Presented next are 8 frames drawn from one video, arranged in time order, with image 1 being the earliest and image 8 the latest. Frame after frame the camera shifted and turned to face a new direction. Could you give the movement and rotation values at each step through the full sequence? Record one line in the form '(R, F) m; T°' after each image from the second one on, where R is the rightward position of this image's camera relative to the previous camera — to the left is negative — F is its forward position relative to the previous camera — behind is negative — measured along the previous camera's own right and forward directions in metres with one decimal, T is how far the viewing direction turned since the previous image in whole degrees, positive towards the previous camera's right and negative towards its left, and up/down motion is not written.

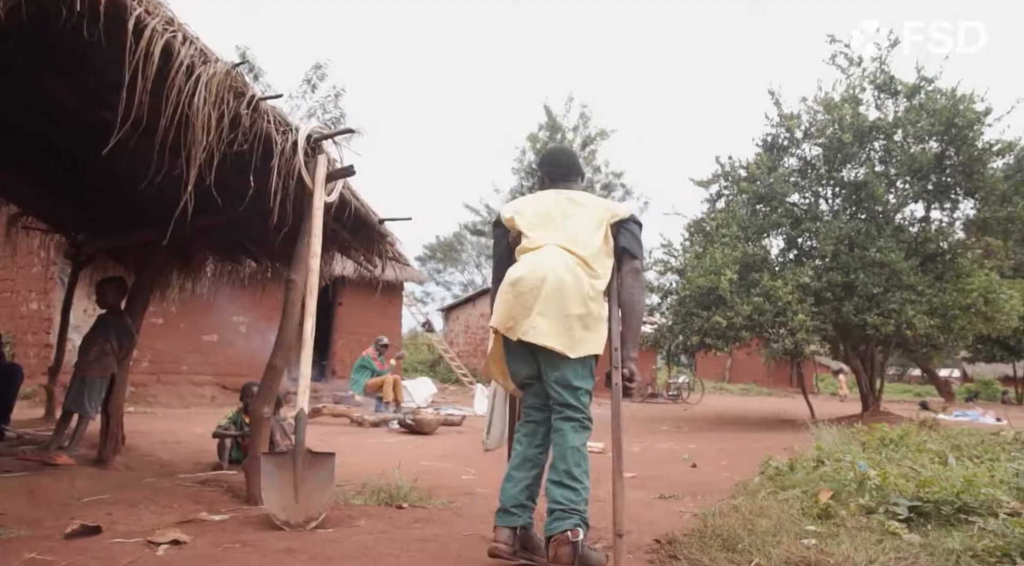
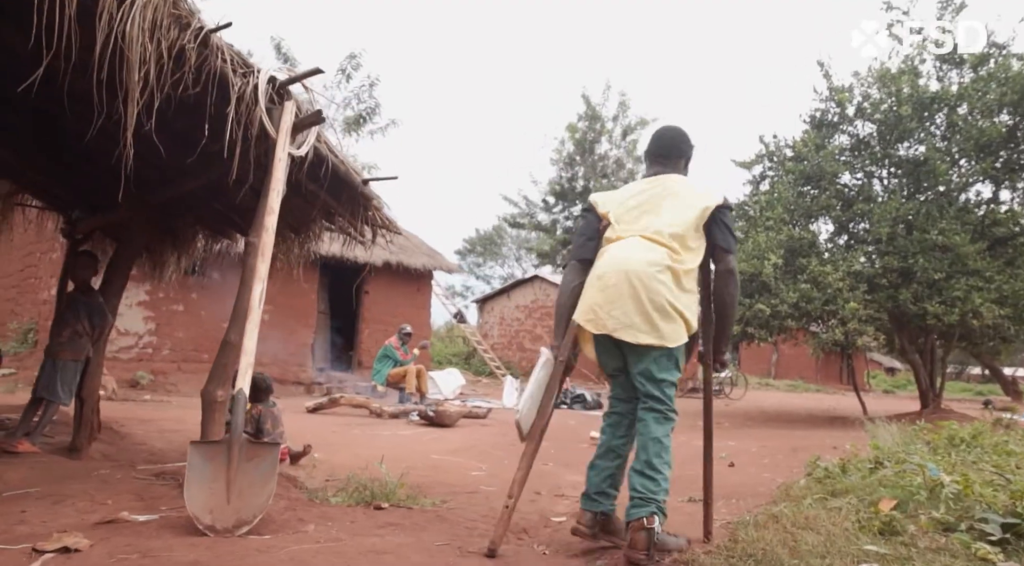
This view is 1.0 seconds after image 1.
(+0.2, +0.6) m; -3°
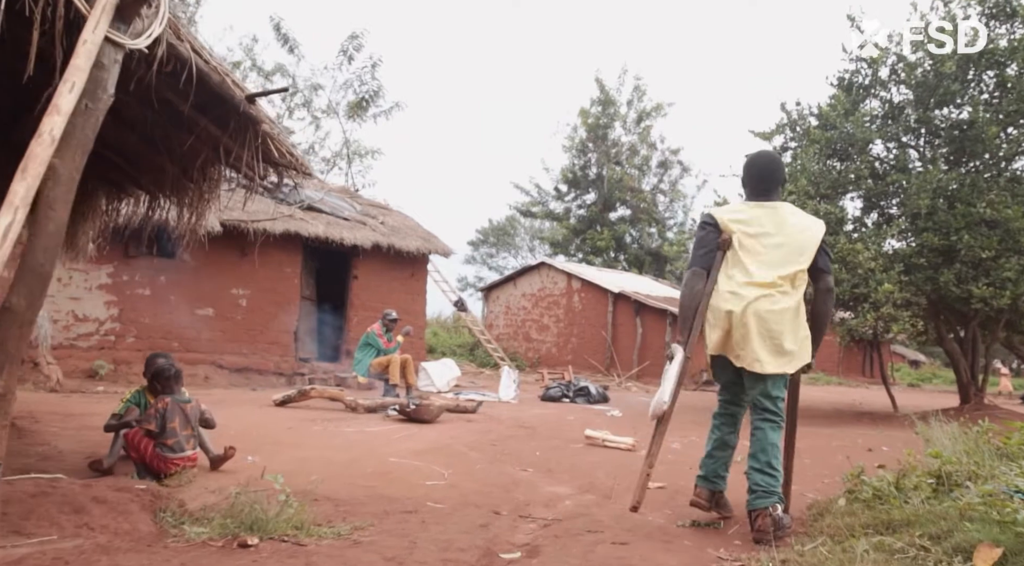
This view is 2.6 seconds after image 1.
(+0.3, +1.0) m; -1°
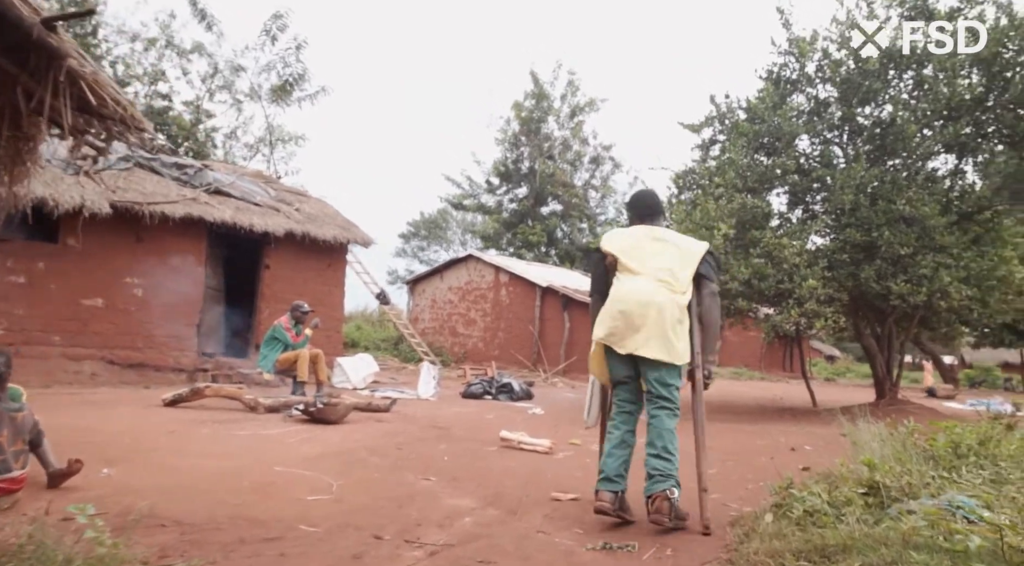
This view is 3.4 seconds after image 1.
(+0.2, +0.5) m; +5°
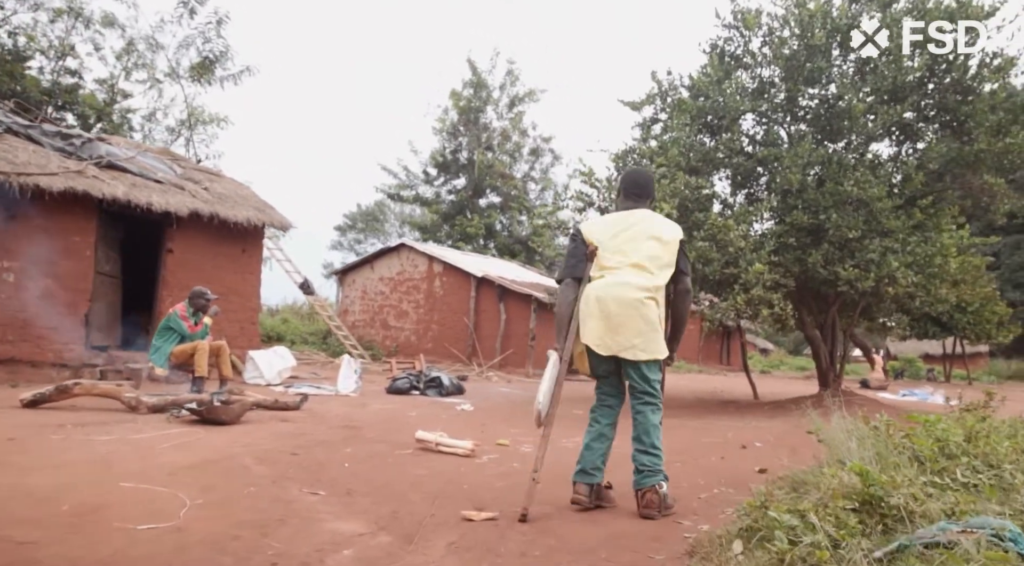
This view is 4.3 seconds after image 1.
(+0.2, +0.8) m; +5°
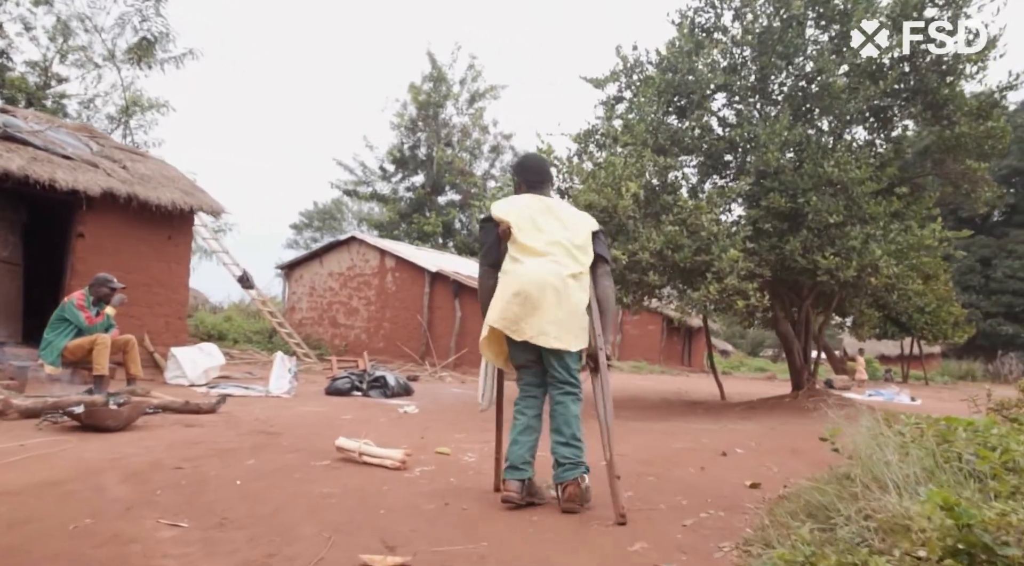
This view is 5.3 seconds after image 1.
(+0.1, +0.9) m; +3°
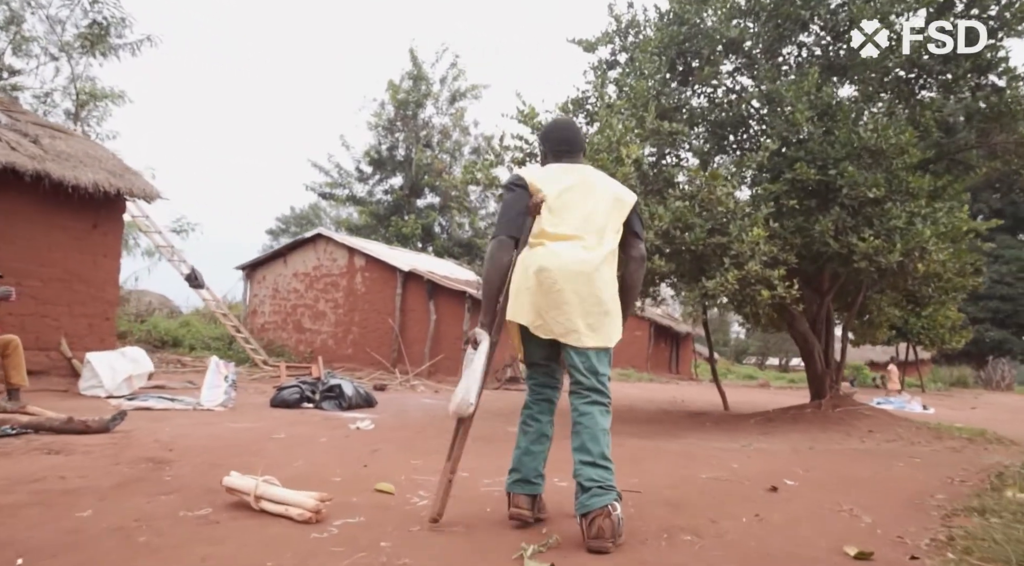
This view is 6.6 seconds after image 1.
(+0.1, +1.3) m; +1°
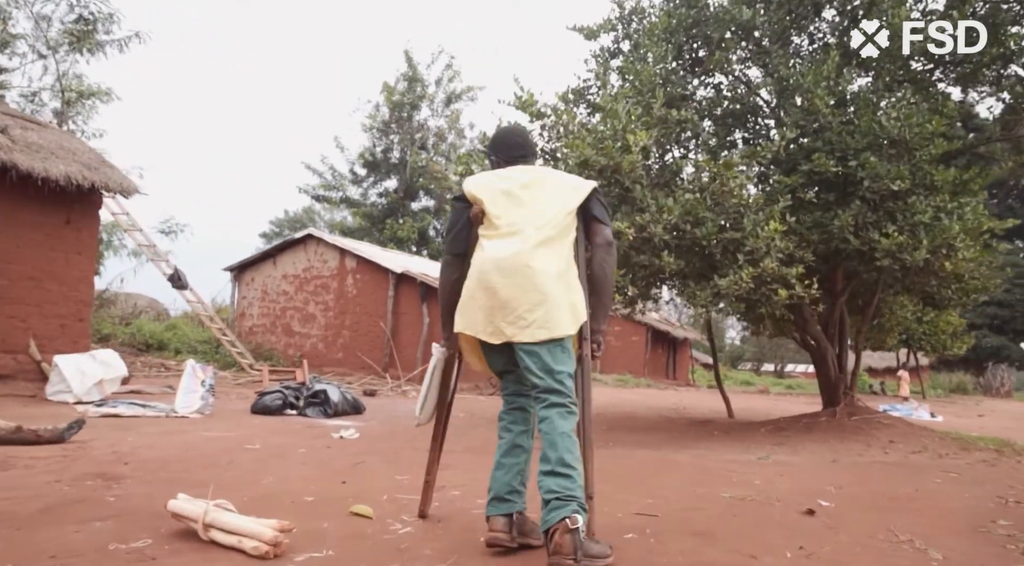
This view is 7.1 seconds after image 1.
(0.0, +0.5) m; 0°
